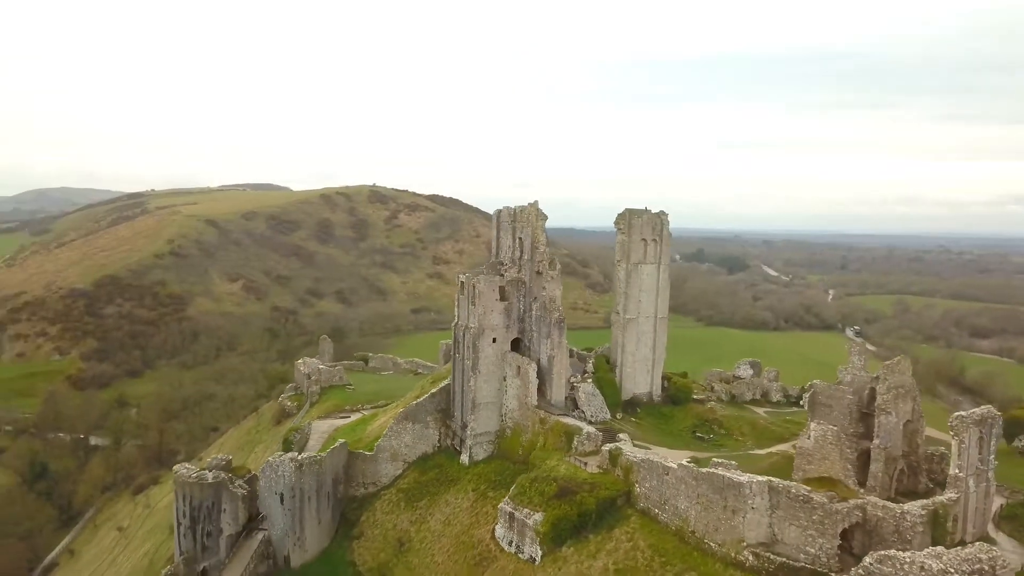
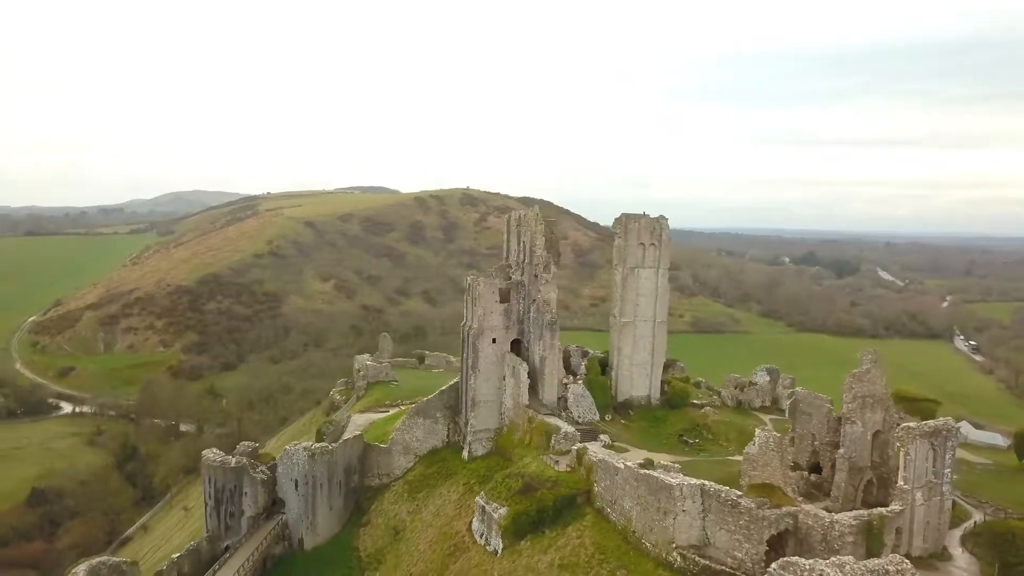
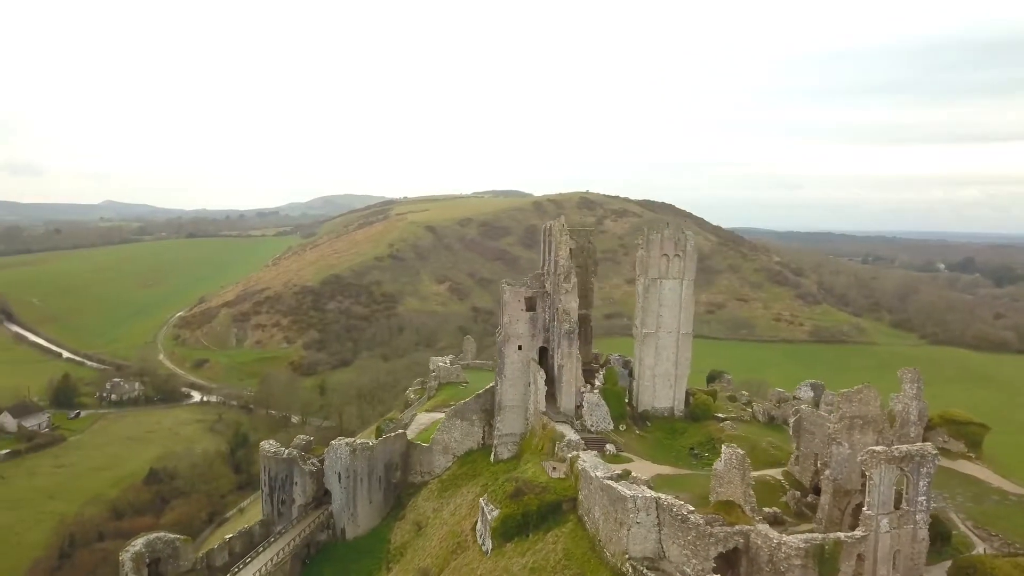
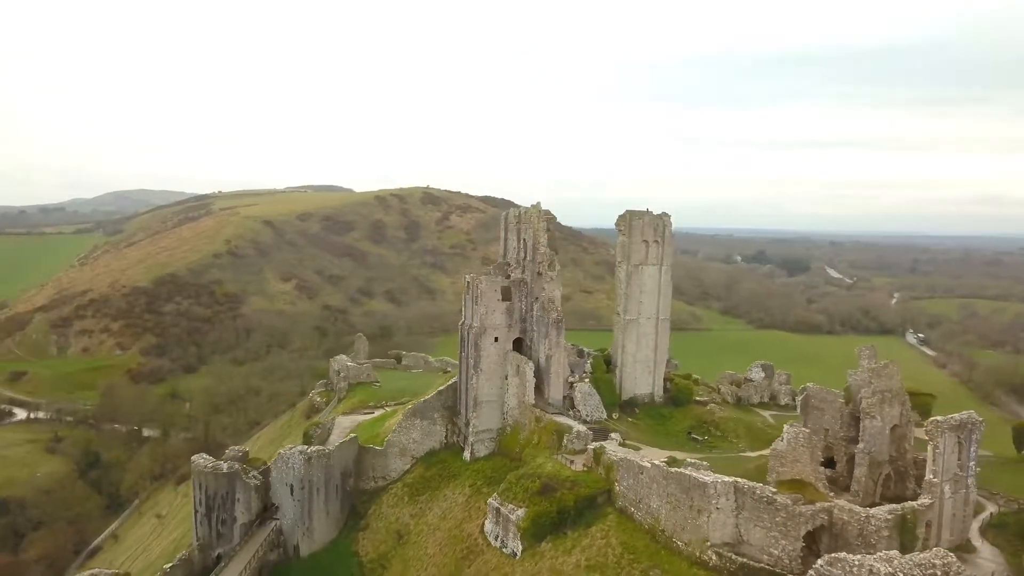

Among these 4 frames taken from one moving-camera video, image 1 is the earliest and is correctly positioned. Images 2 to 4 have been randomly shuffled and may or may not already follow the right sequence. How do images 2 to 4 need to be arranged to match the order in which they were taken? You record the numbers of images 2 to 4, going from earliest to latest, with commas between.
4, 2, 3
